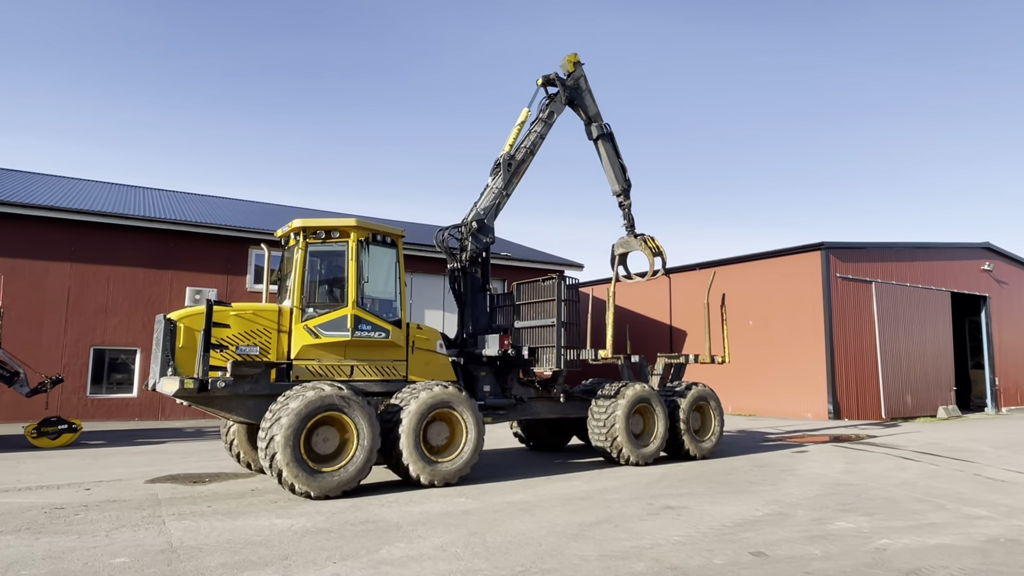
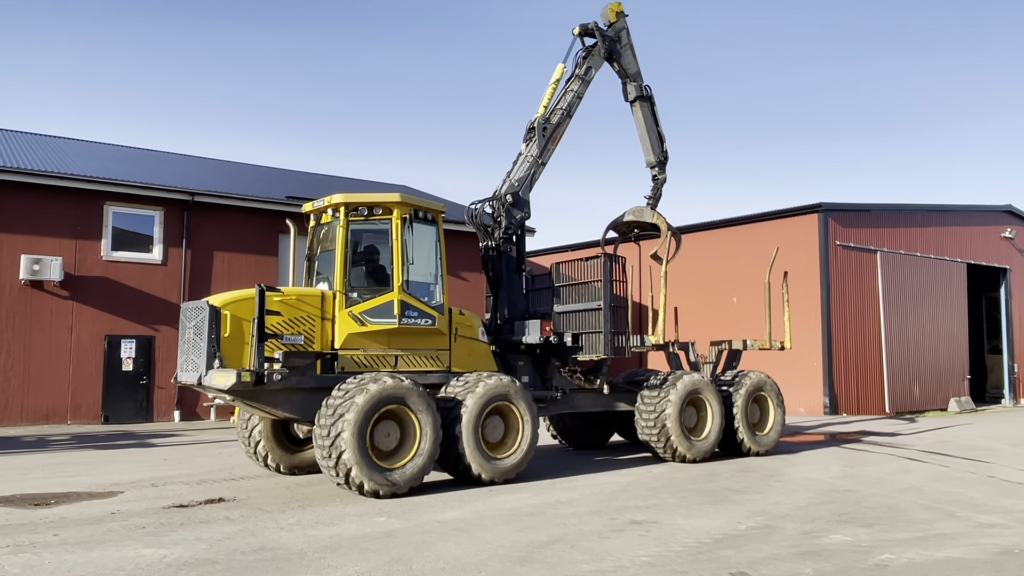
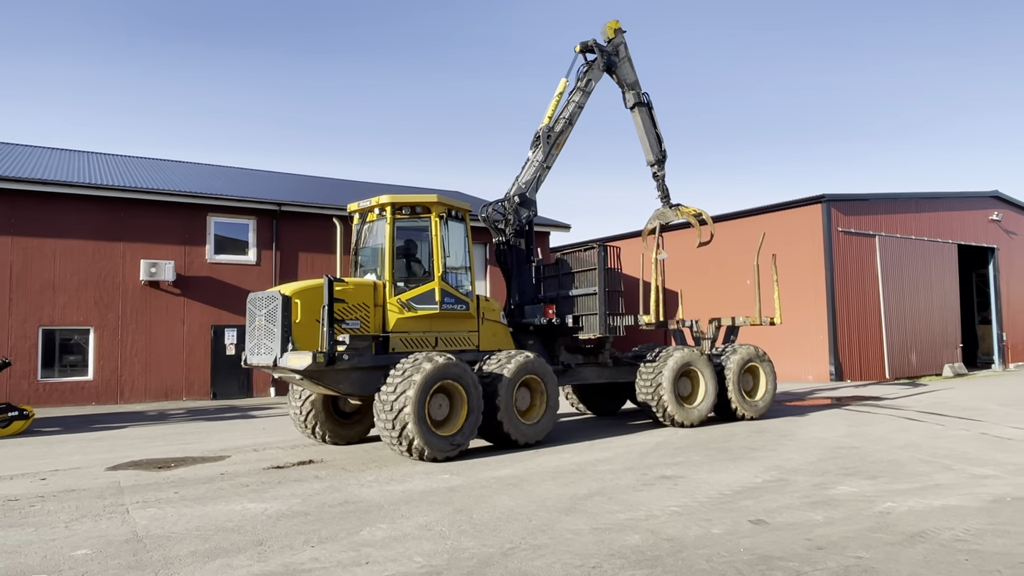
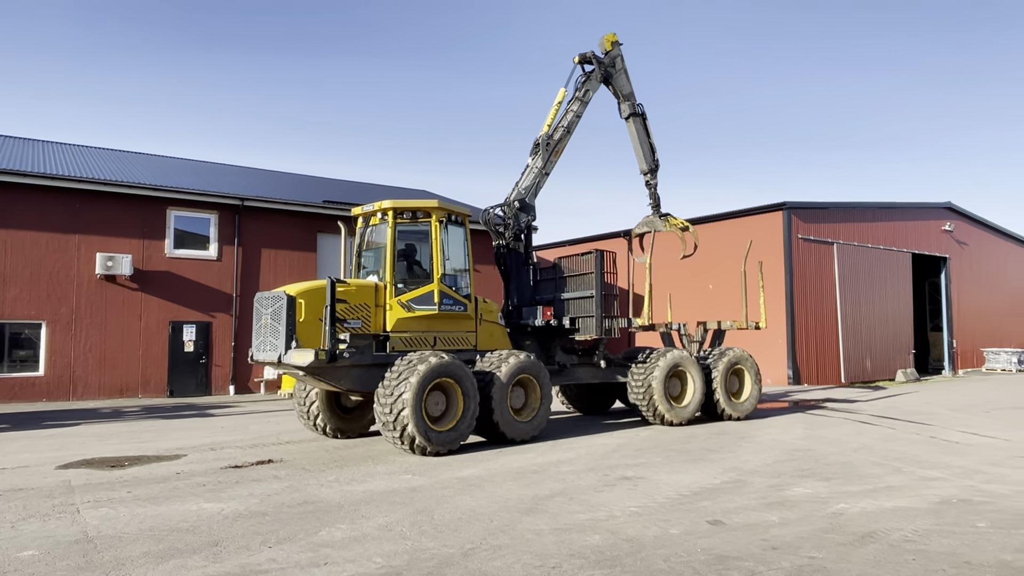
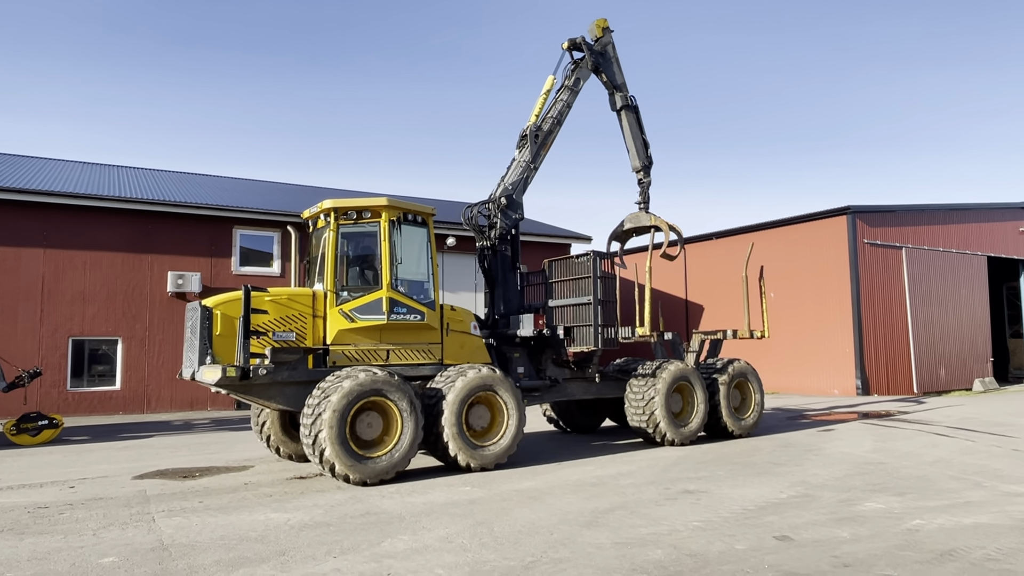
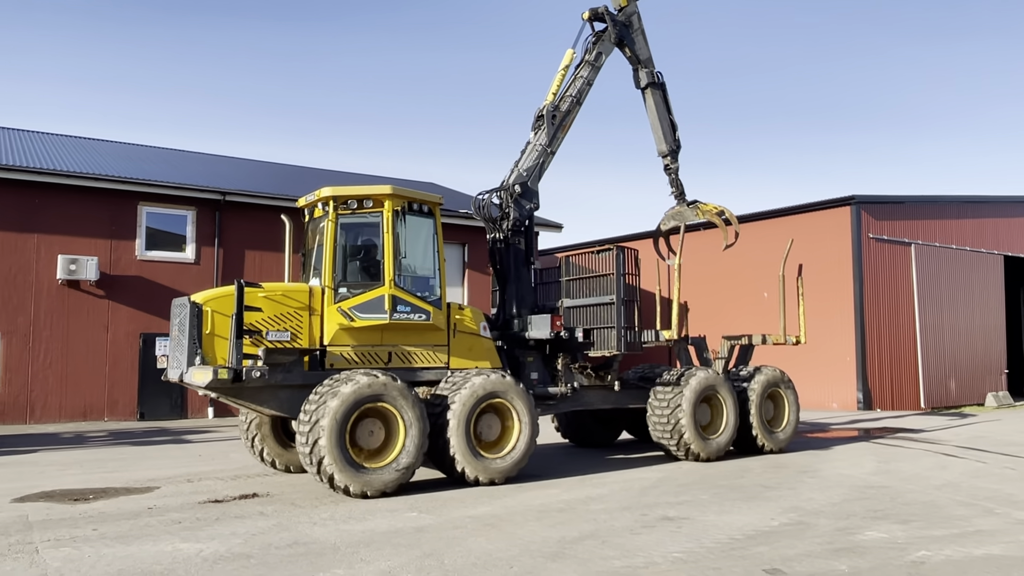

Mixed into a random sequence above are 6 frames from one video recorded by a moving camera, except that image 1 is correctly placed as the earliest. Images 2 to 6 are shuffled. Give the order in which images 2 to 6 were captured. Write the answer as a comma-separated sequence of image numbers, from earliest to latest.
5, 3, 4, 2, 6
